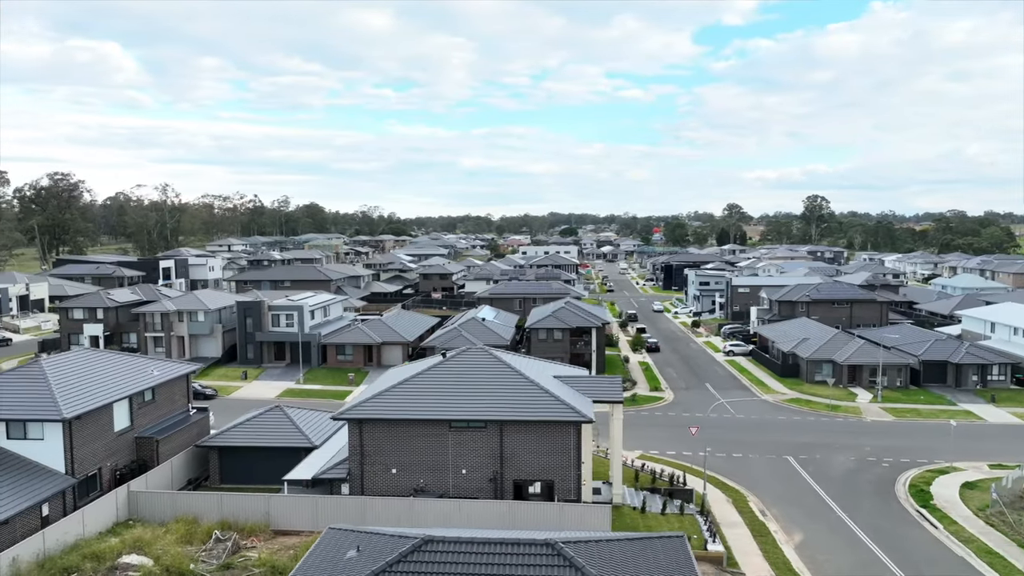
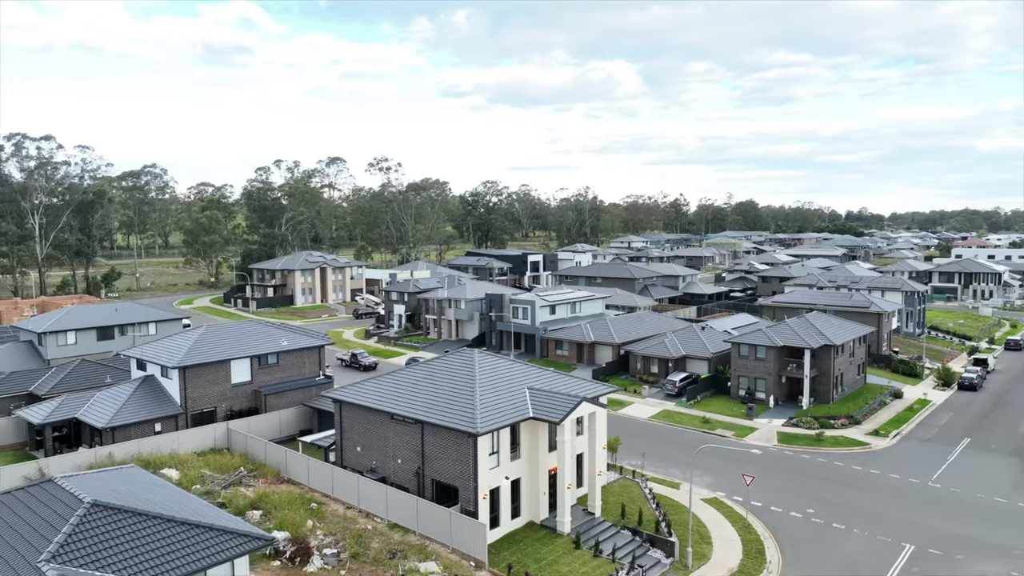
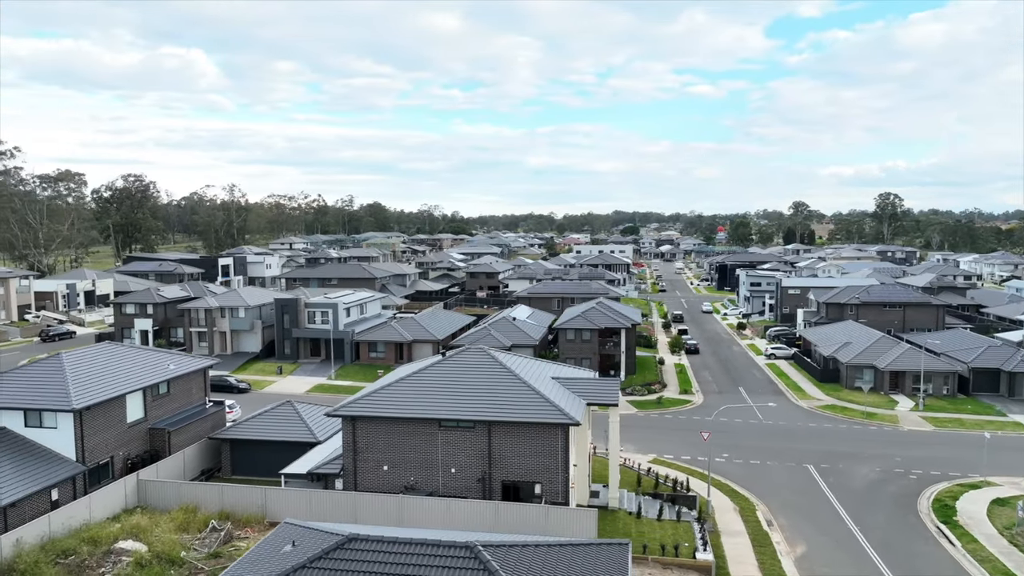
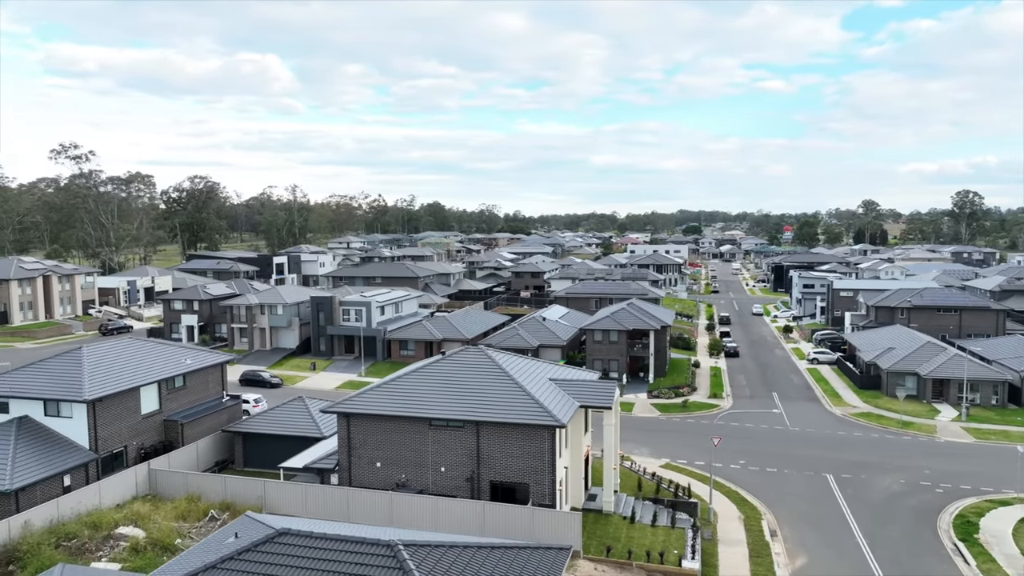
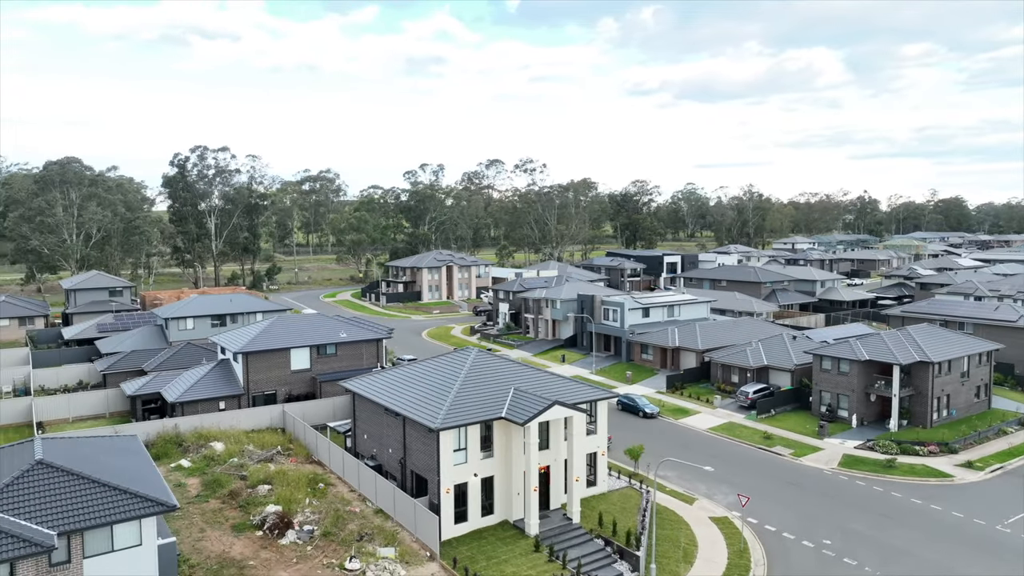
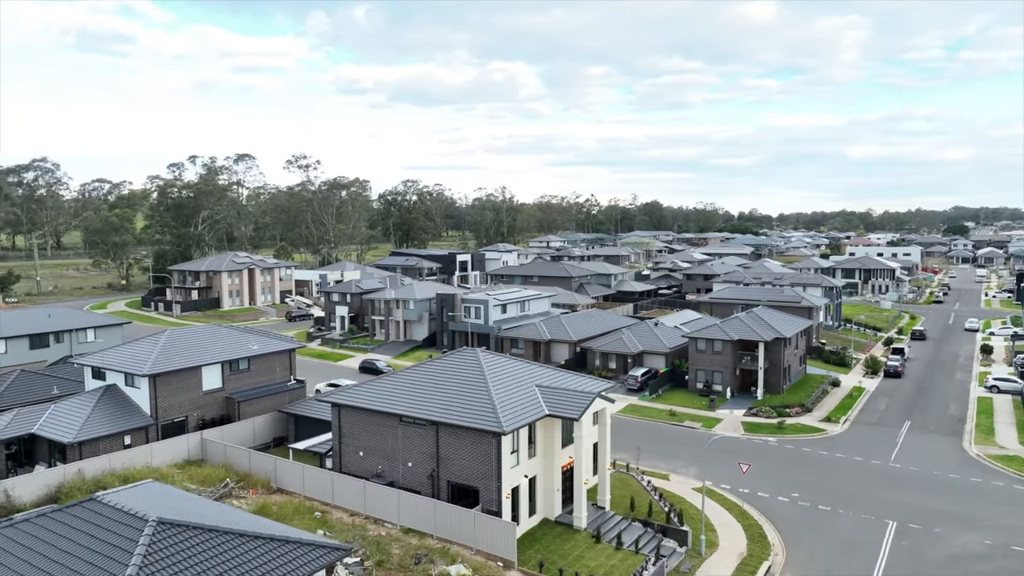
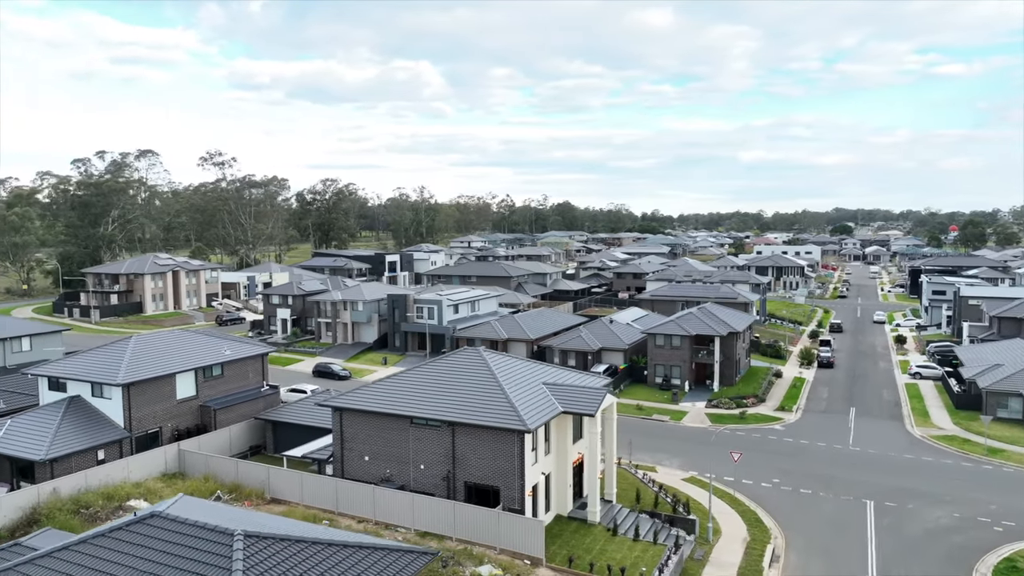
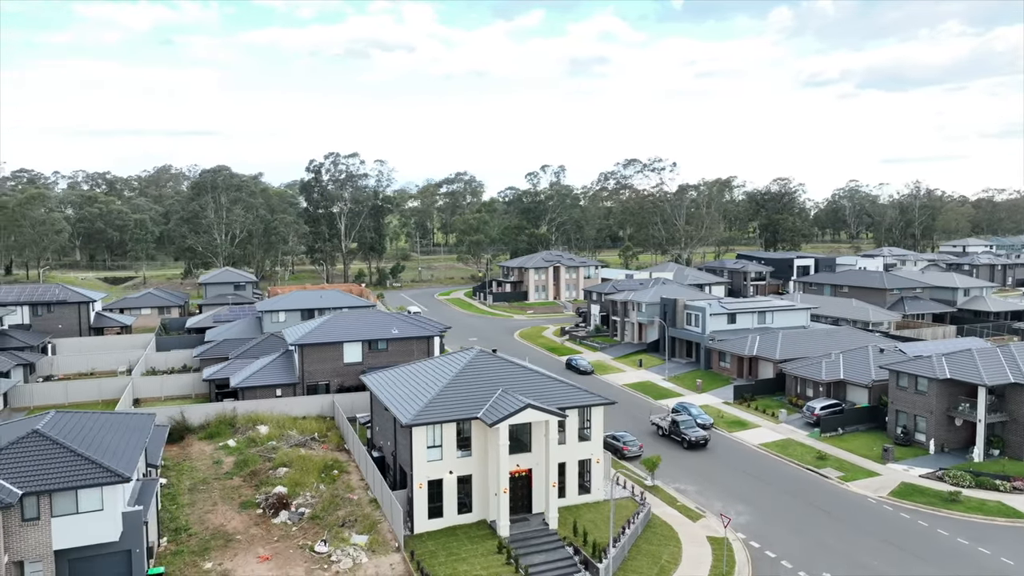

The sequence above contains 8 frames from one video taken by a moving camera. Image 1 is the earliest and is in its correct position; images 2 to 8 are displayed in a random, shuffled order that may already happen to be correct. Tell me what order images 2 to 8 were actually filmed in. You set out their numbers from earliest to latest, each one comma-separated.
3, 4, 7, 6, 2, 5, 8
